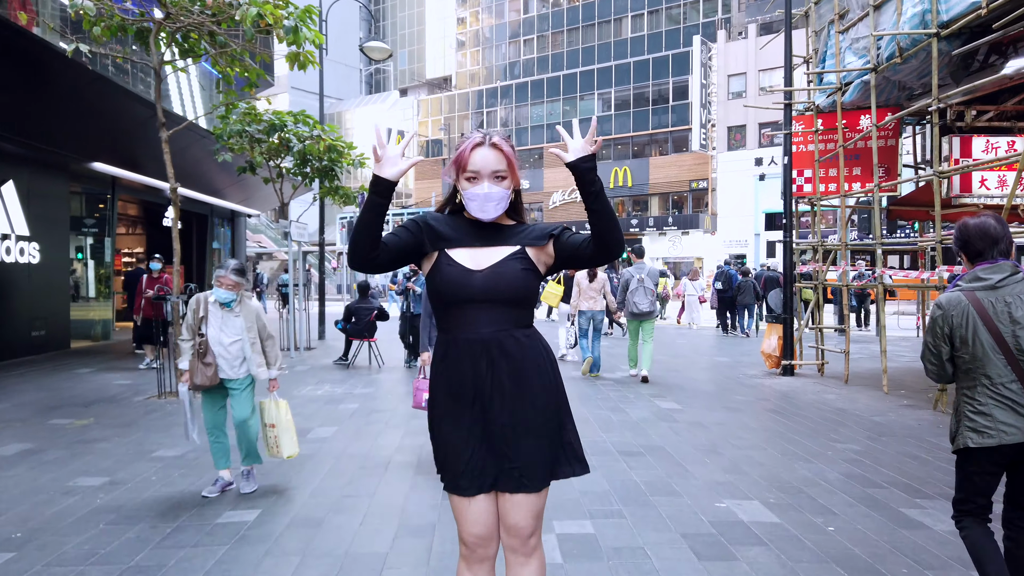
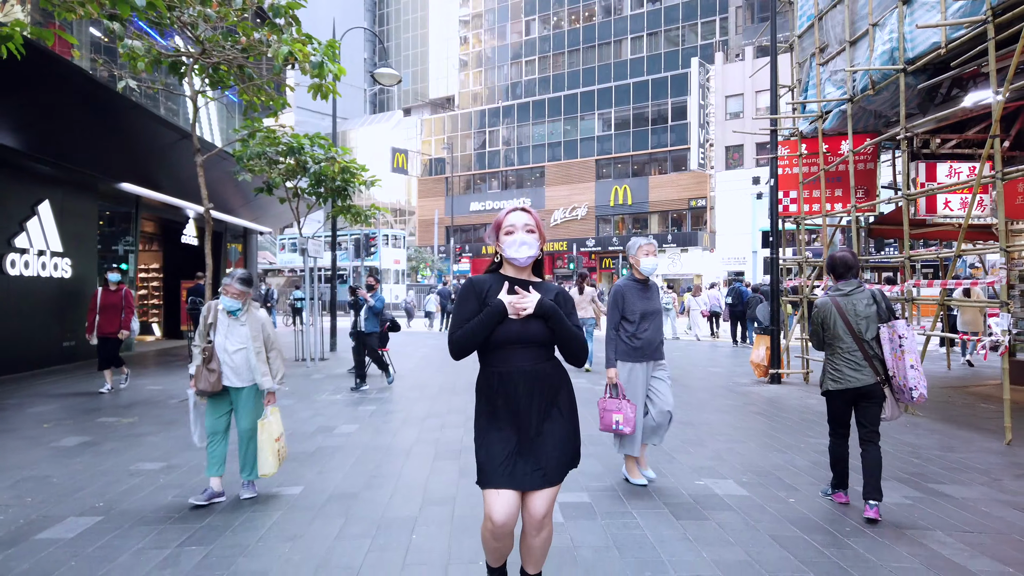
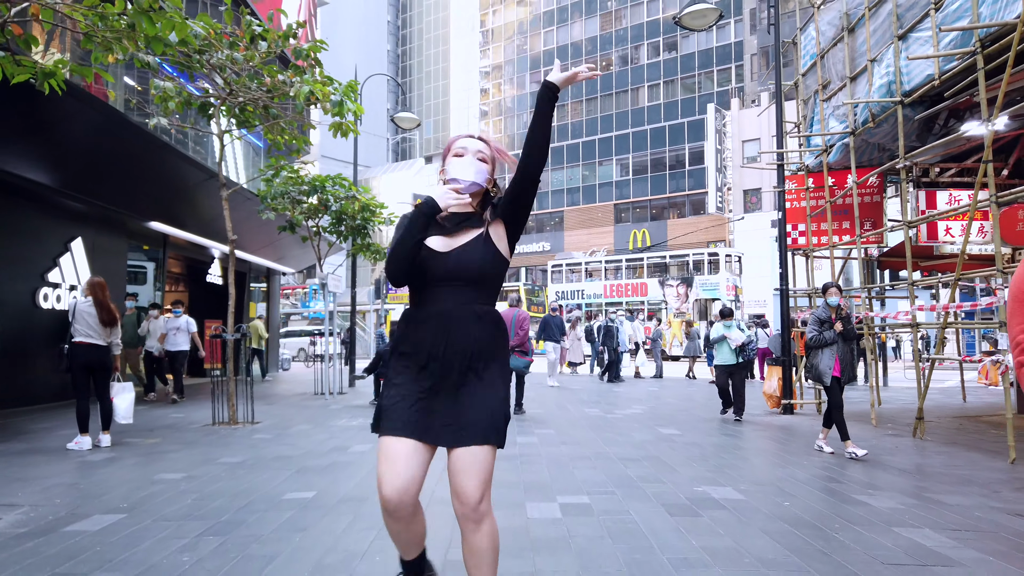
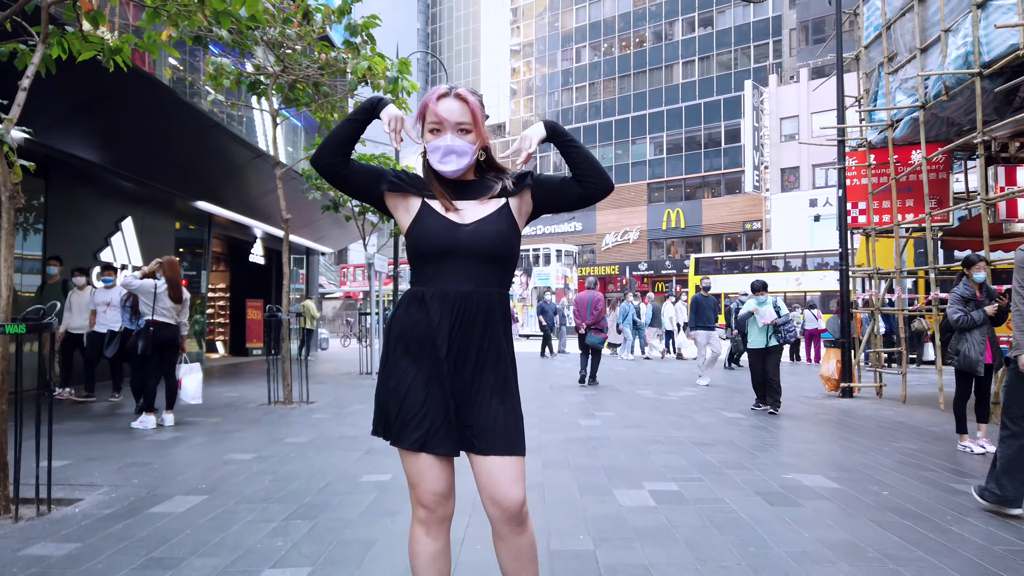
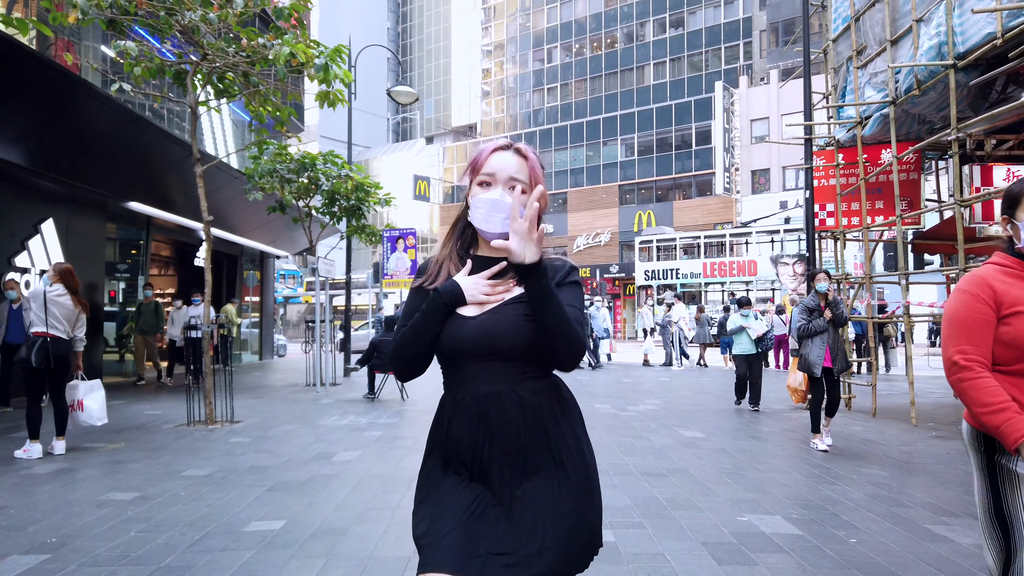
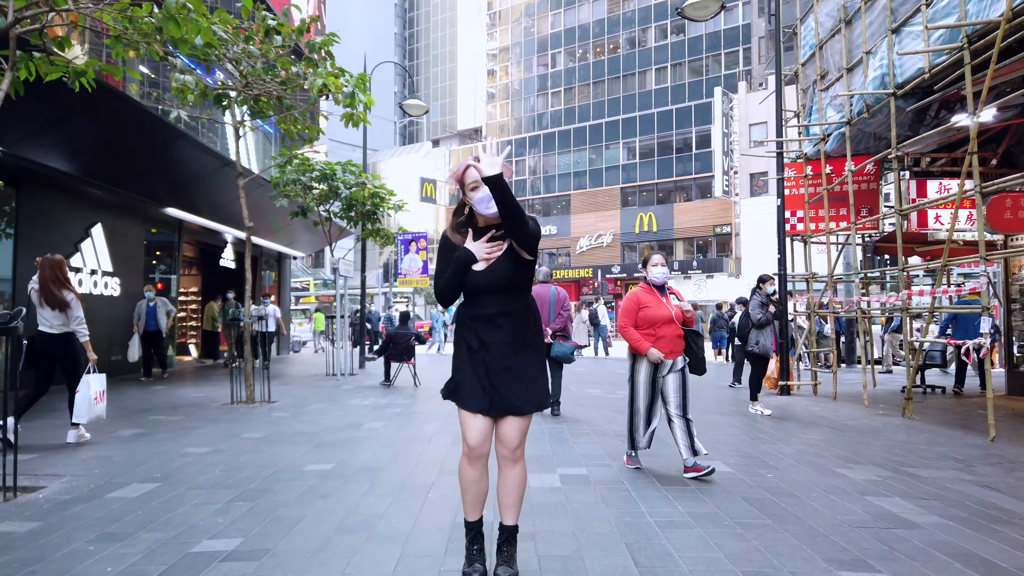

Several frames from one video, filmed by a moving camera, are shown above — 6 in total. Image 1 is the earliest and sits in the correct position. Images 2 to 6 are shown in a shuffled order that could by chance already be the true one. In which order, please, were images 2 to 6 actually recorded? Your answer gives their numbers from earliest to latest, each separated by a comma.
2, 6, 5, 3, 4
